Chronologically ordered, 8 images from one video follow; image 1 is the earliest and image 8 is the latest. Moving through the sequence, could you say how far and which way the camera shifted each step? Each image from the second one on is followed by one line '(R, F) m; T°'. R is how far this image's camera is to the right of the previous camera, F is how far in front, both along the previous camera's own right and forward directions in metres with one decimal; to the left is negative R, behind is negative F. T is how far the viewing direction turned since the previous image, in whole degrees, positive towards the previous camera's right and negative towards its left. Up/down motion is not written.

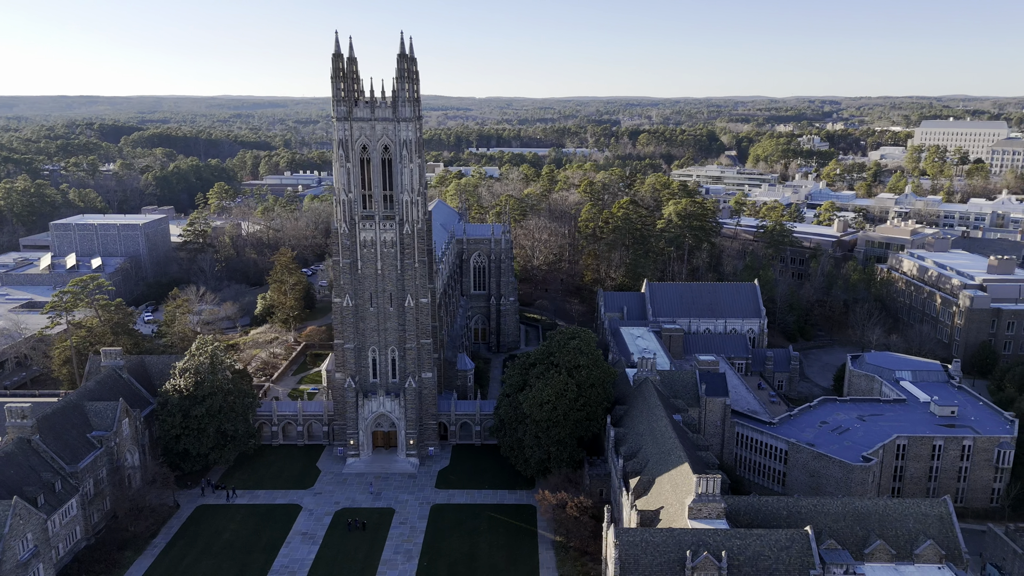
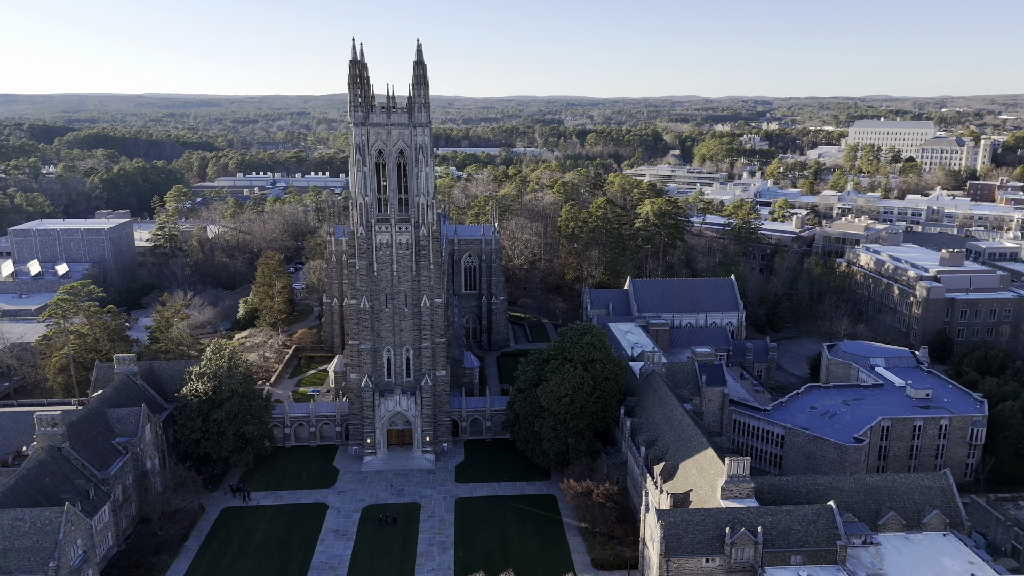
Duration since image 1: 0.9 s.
(-4.5, -1.5) m; +4°
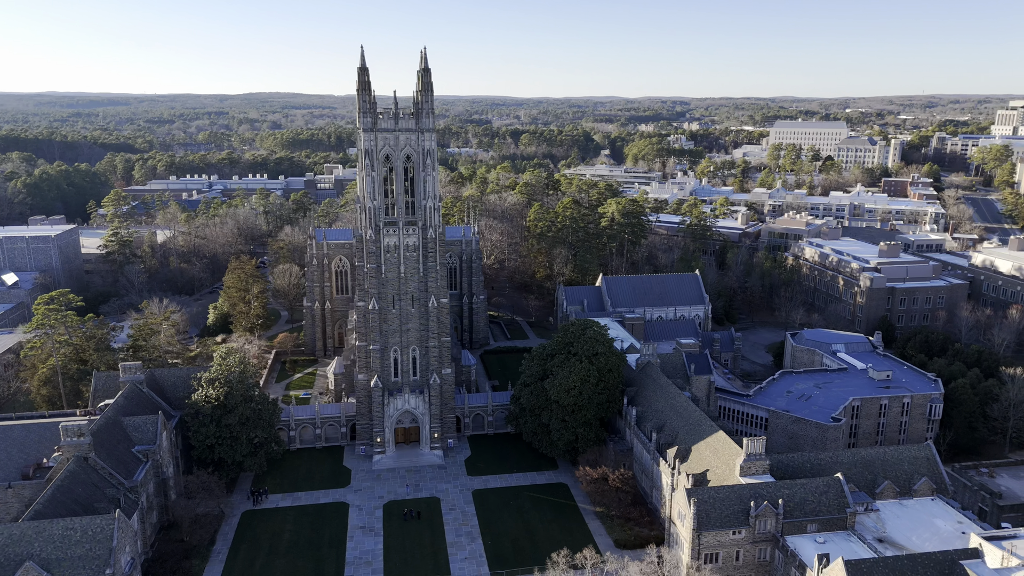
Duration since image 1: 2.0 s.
(-5.1, -1.6) m; +6°
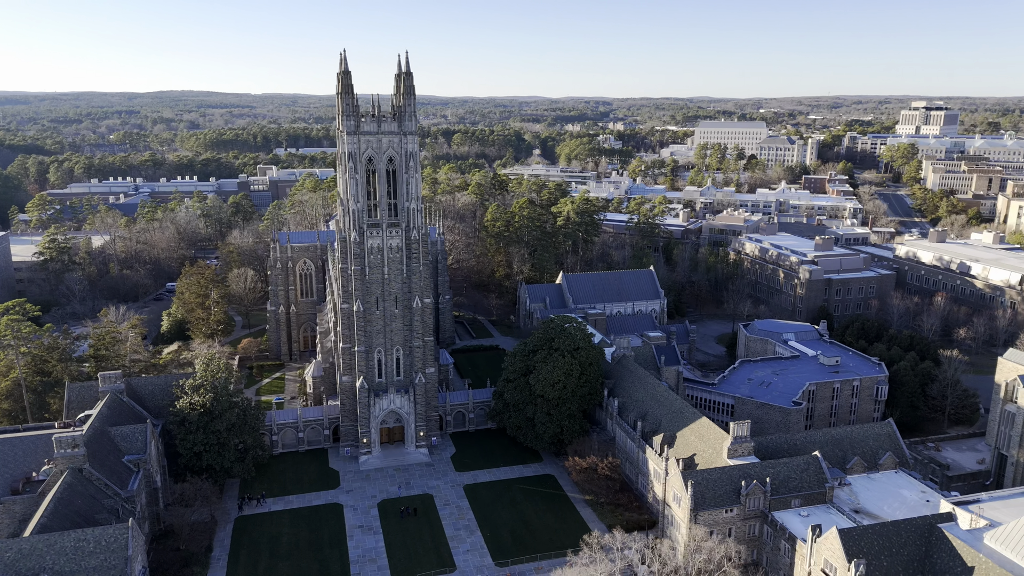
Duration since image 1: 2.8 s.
(-3.6, -1.1) m; +6°
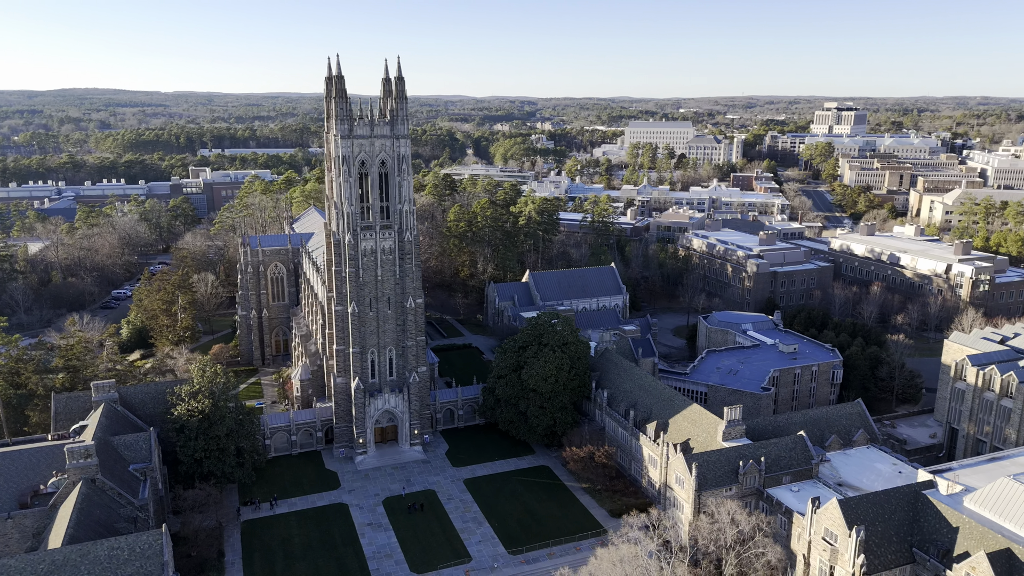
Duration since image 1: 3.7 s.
(-4.3, -1.3) m; +6°
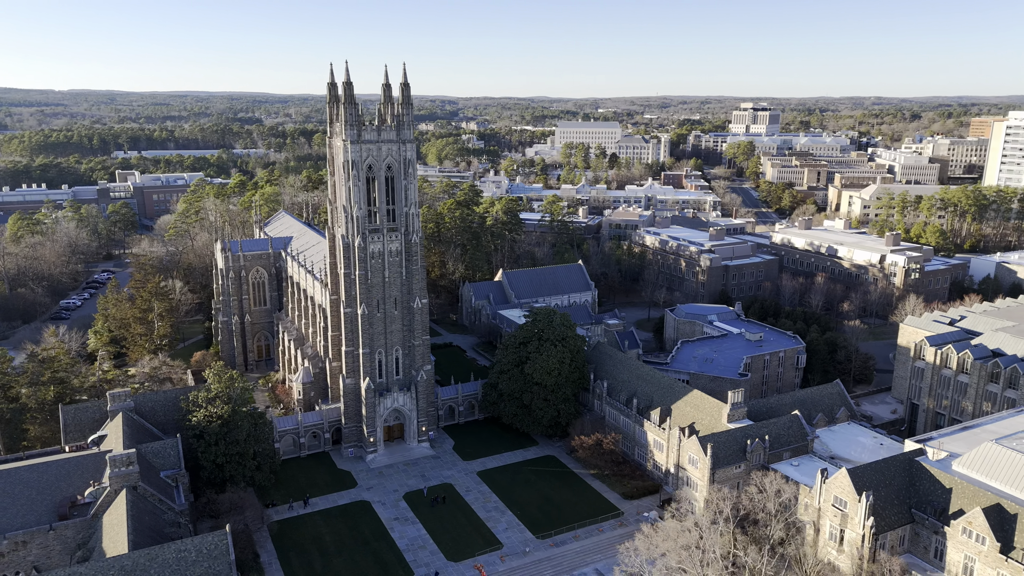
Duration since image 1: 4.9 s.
(-5.5, -1.6) m; +6°
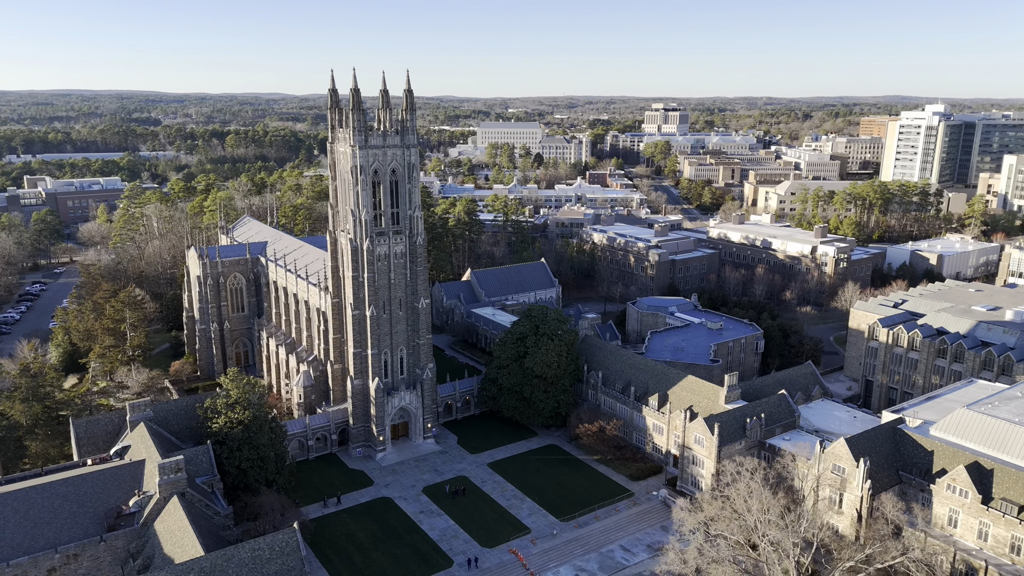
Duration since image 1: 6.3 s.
(-6.3, -1.7) m; +7°
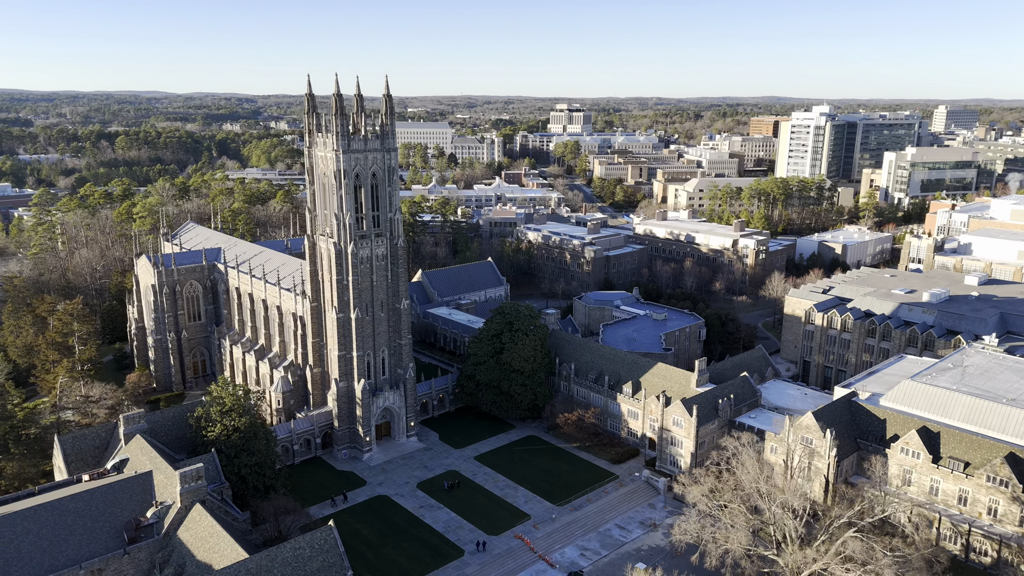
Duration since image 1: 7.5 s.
(-5.5, -1.5) m; +7°
